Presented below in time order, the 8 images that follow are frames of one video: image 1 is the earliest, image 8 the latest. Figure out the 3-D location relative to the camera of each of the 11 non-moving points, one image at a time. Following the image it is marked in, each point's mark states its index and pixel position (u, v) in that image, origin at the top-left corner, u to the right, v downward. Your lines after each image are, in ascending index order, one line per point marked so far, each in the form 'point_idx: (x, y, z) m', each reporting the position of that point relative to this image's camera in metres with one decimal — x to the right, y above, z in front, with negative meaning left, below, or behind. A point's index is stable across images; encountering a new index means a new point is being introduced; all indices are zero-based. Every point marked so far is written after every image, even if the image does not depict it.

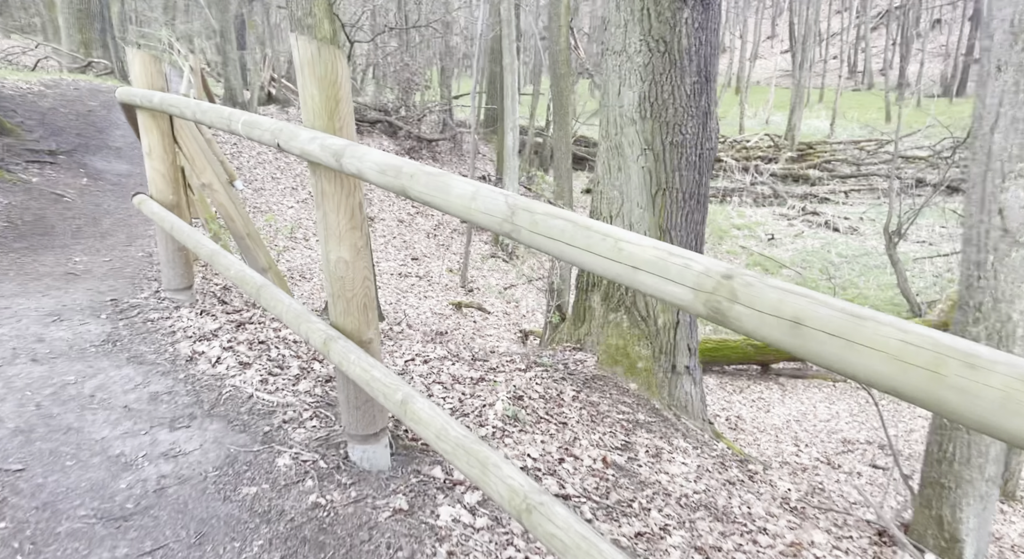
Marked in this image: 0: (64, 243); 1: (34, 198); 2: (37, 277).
0: (-5.4, +0.4, +8.5) m
1: (-6.5, +1.1, +9.7) m
2: (-4.5, 0.0, +6.8) m
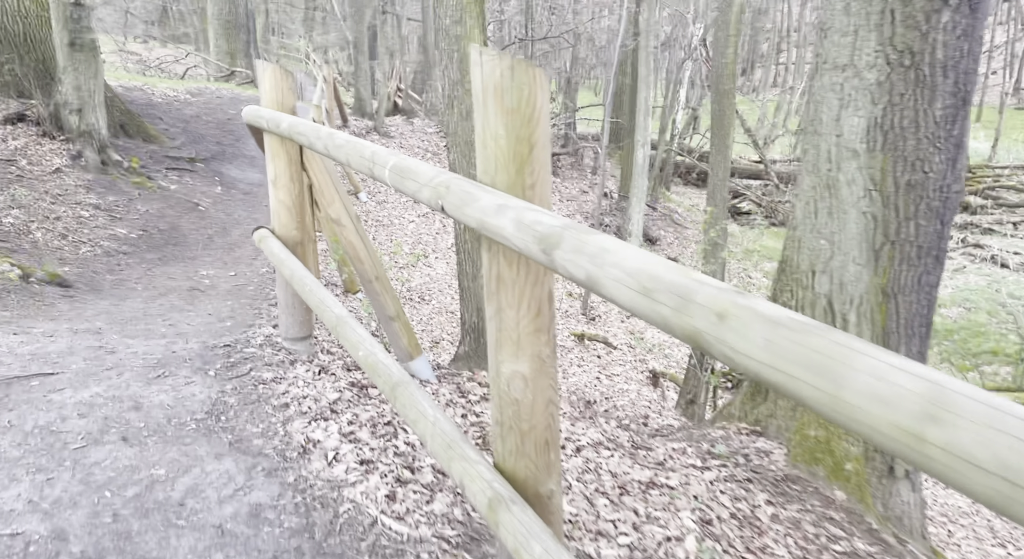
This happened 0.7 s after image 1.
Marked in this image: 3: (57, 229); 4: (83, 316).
0: (-3.8, +0.3, +8.5) m
1: (-4.7, +1.0, +9.8) m
2: (-3.2, -0.1, +6.6) m
3: (-4.9, +0.5, +7.7) m
4: (-3.0, -0.3, +4.9) m
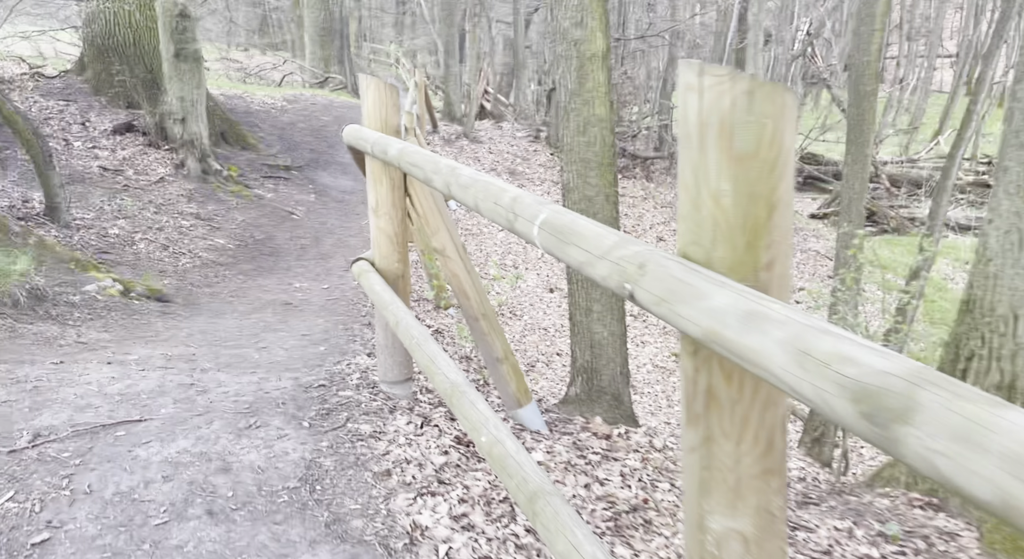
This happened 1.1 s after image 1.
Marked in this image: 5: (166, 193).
0: (-2.7, +0.2, +8.4) m
1: (-3.4, +0.9, +9.9) m
2: (-2.3, -0.3, +6.5) m
3: (-3.8, +0.4, +7.8) m
4: (-2.2, -0.4, +4.8) m
5: (-4.4, +1.1, +9.2) m
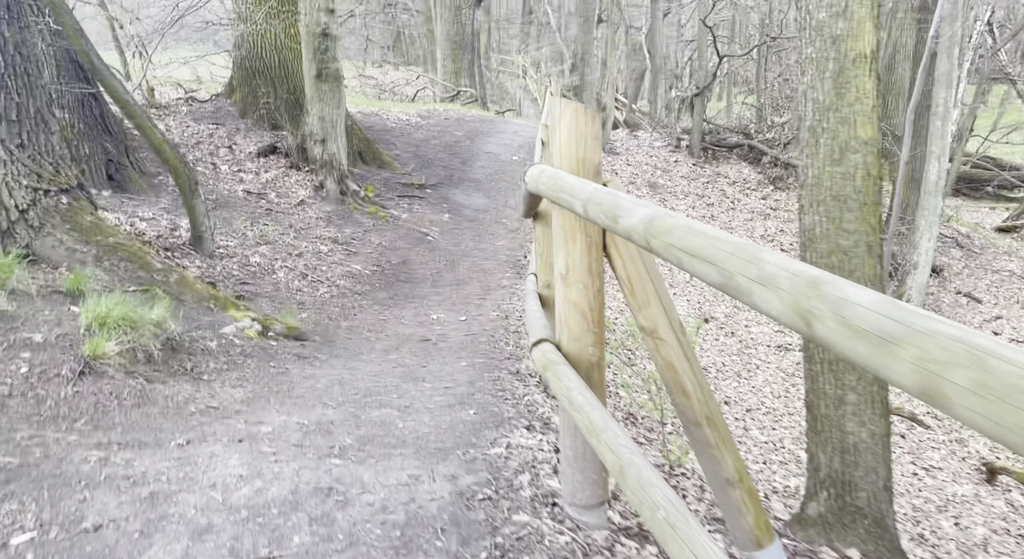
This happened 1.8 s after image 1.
0: (-1.0, -0.2, +8.0) m
1: (-1.5, +0.6, +9.5) m
2: (-1.0, -0.6, +6.0) m
3: (-2.2, +0.1, +7.5) m
4: (-1.2, -0.7, +4.3) m
5: (-2.6, +0.8, +9.0) m
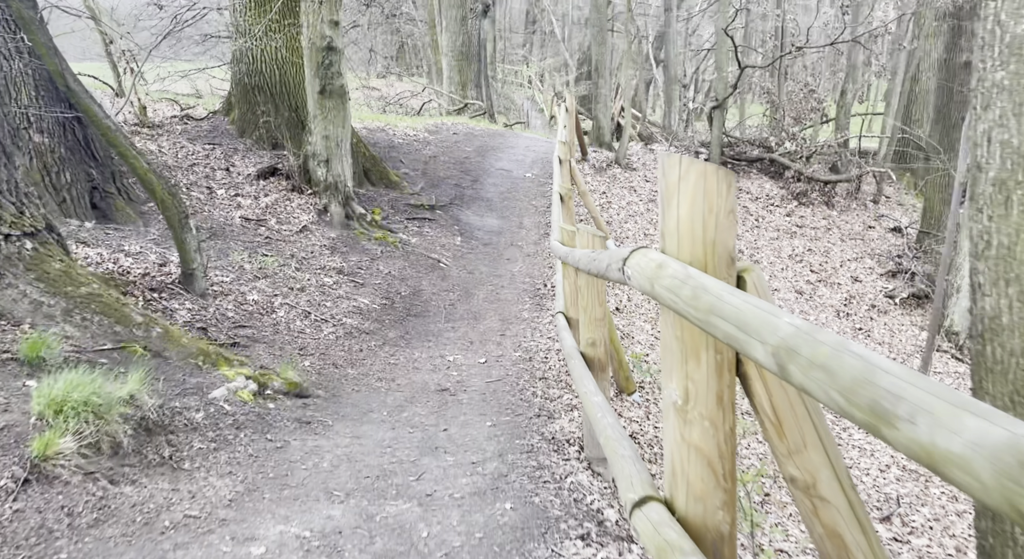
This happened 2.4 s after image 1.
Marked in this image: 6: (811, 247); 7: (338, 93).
0: (-0.8, -0.5, +7.3) m
1: (-1.2, +0.2, +8.8) m
2: (-0.7, -0.9, +5.3) m
3: (-2.0, -0.2, +6.9) m
4: (-1.0, -1.0, +3.6) m
5: (-2.4, +0.4, +8.3) m
6: (+5.3, +0.6, +12.8) m
7: (-2.2, +2.3, +8.9) m
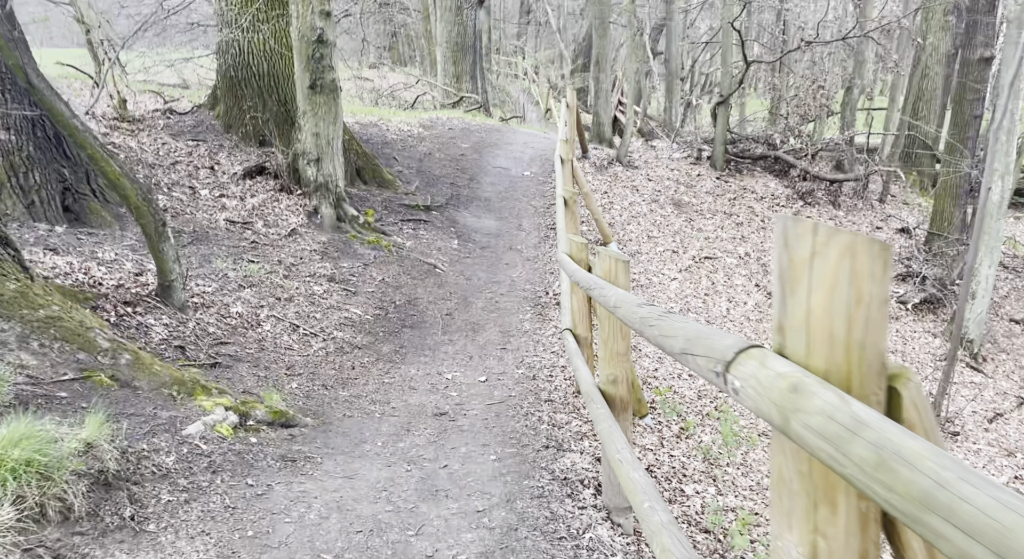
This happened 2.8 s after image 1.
0: (-0.7, -0.6, +6.9) m
1: (-1.2, +0.1, +8.4) m
2: (-0.7, -1.0, +4.9) m
3: (-2.0, -0.3, +6.4) m
4: (-0.9, -1.1, +3.2) m
5: (-2.3, +0.3, +7.8) m
6: (+5.3, +0.5, +12.4) m
7: (-2.1, +2.3, +8.4) m
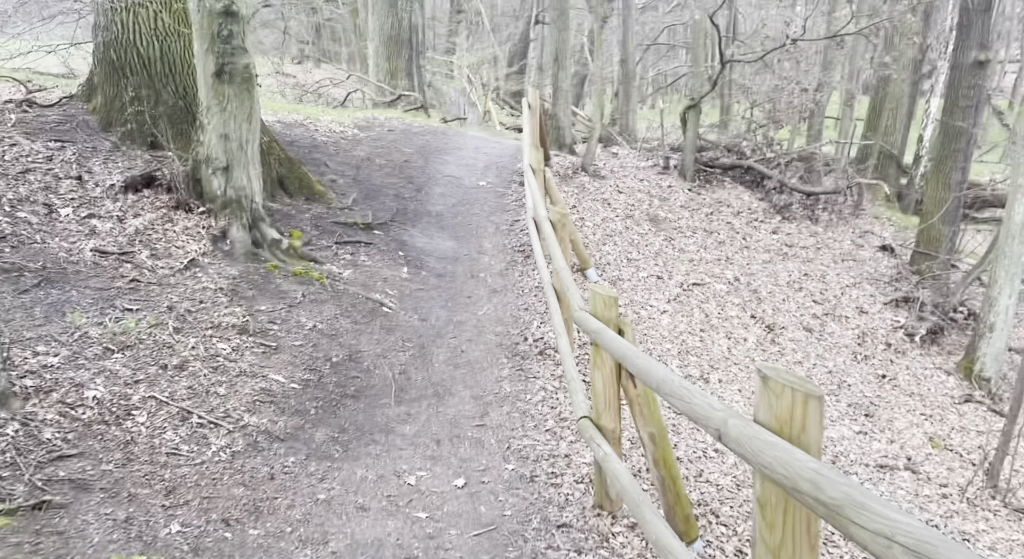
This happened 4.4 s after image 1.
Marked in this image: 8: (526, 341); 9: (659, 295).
0: (-0.9, -1.0, +5.0) m
1: (-1.5, -0.3, +6.5) m
2: (-0.7, -1.4, +3.1) m
3: (-2.1, -0.7, +4.4) m
4: (-0.7, -1.5, +1.3) m
5: (-2.6, -0.1, +5.9) m
6: (+4.6, +0.1, +11.1) m
7: (-2.4, +1.8, +6.4) m
8: (+0.1, -0.6, +6.6) m
9: (+1.8, -0.2, +8.9) m
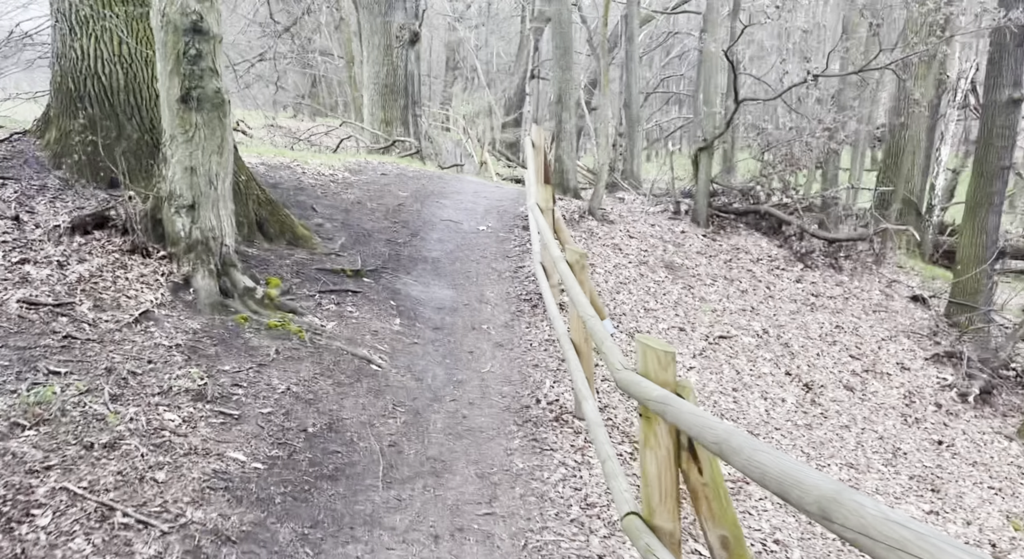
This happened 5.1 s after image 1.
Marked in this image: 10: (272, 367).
0: (-0.8, -1.3, +4.0) m
1: (-1.4, -0.7, +5.5) m
2: (-0.5, -1.6, +2.0) m
3: (-2.0, -1.0, +3.4) m
4: (-0.6, -1.5, +0.3) m
5: (-2.5, -0.4, +4.9) m
6: (+4.6, -0.6, +10.2) m
7: (-2.4, +1.4, +5.6) m
8: (+0.2, -1.0, +5.6) m
9: (+1.9, -0.8, +7.9) m
10: (-1.8, -0.6, +5.3) m
